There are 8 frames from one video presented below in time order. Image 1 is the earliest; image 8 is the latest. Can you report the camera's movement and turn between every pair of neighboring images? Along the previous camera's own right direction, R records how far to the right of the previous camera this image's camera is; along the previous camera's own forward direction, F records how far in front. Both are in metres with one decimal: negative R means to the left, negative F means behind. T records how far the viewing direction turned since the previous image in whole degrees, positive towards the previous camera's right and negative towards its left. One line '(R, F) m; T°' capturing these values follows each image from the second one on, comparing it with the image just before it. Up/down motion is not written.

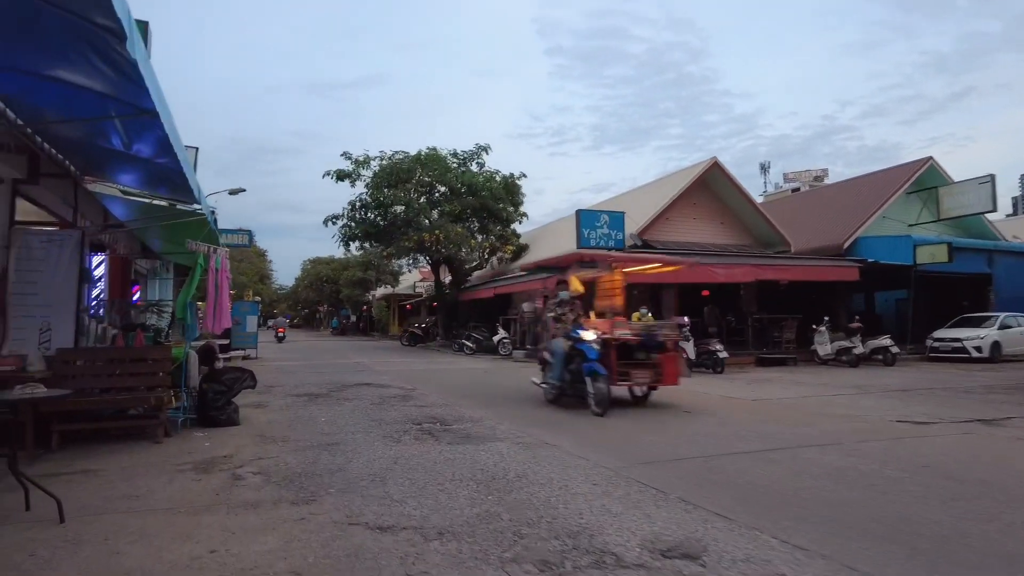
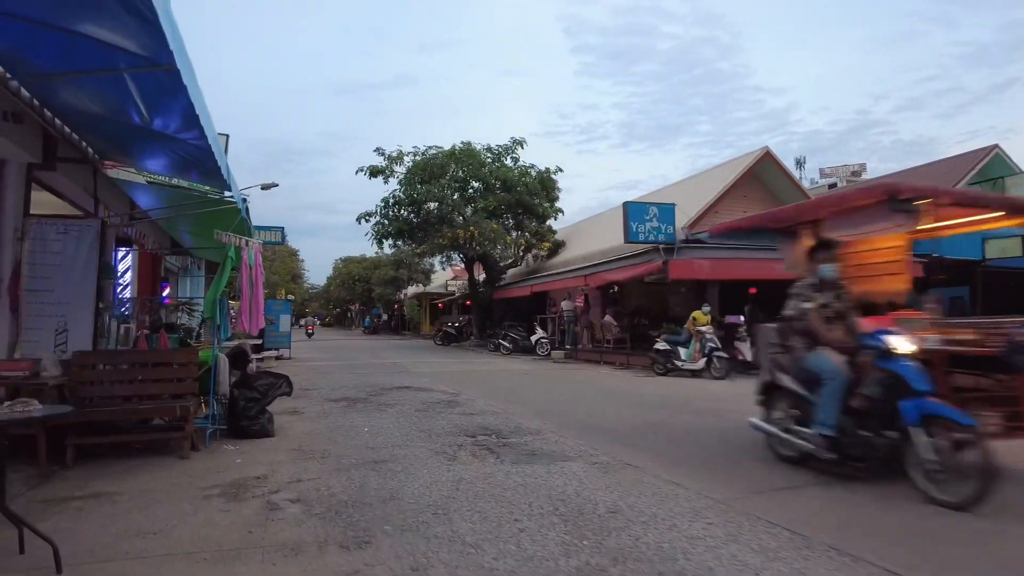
(-0.4, +1.0) m; -2°
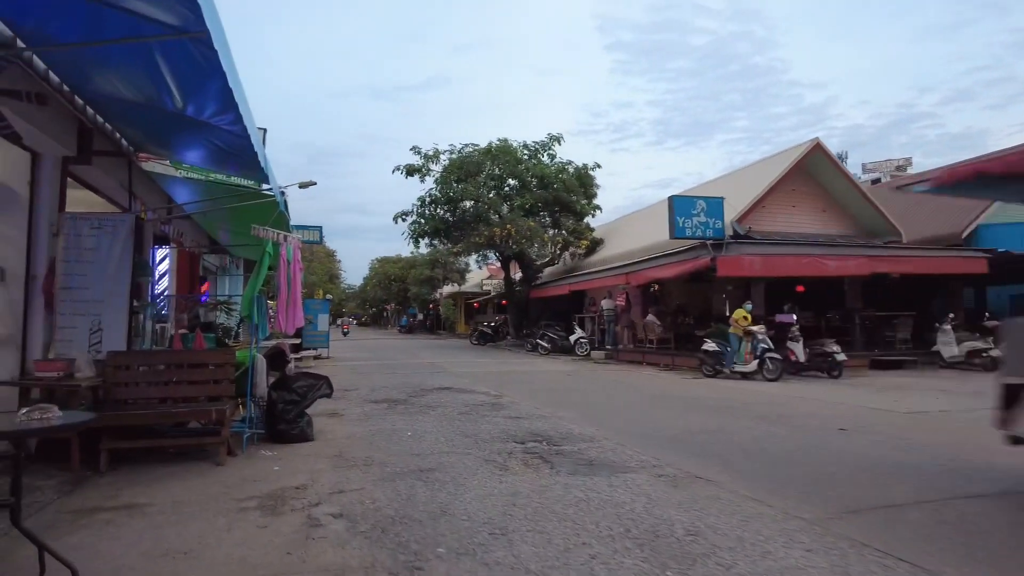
(-0.2, +0.5) m; -3°
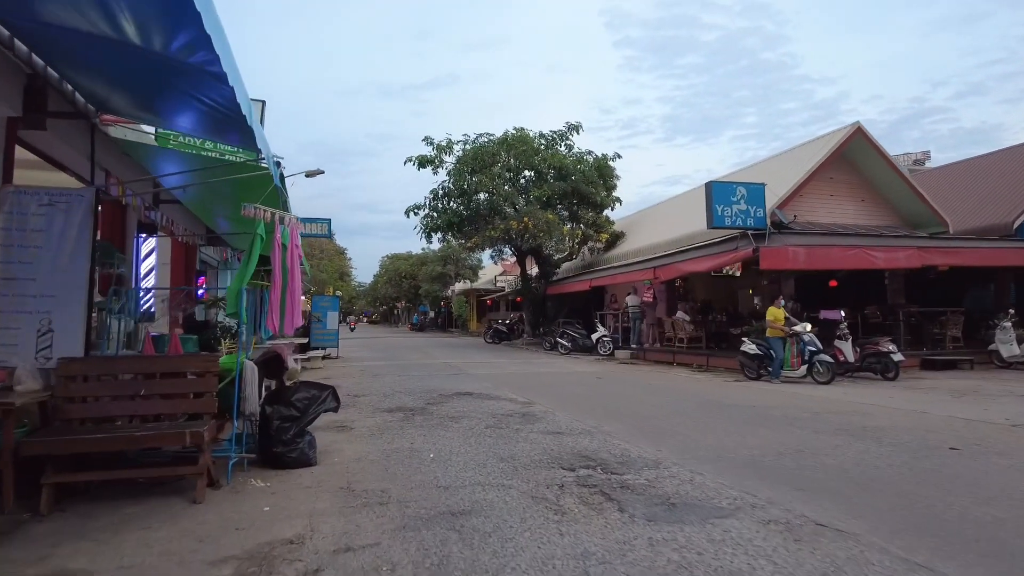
(-0.3, +1.3) m; -1°
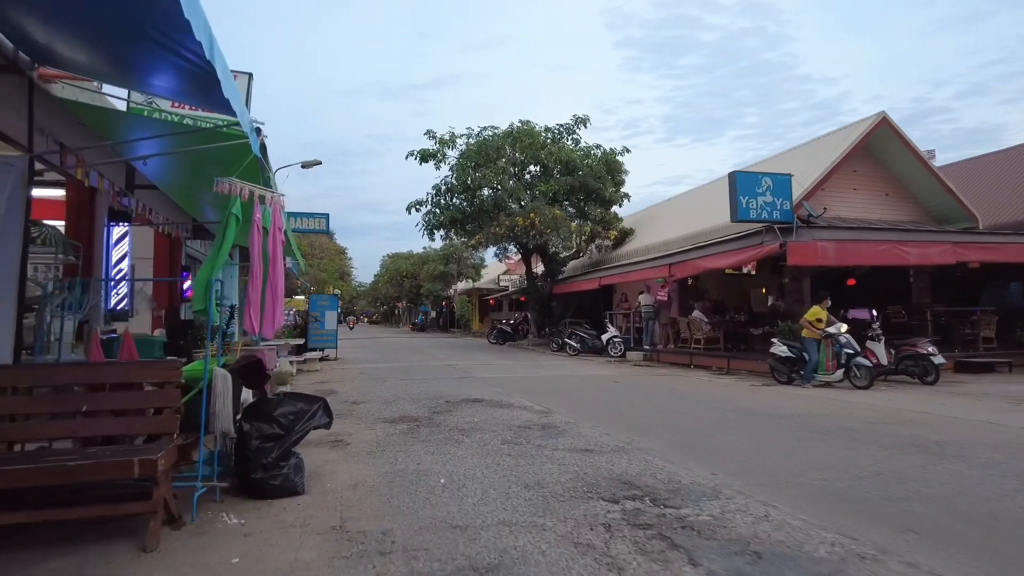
(-0.2, +1.0) m; 0°
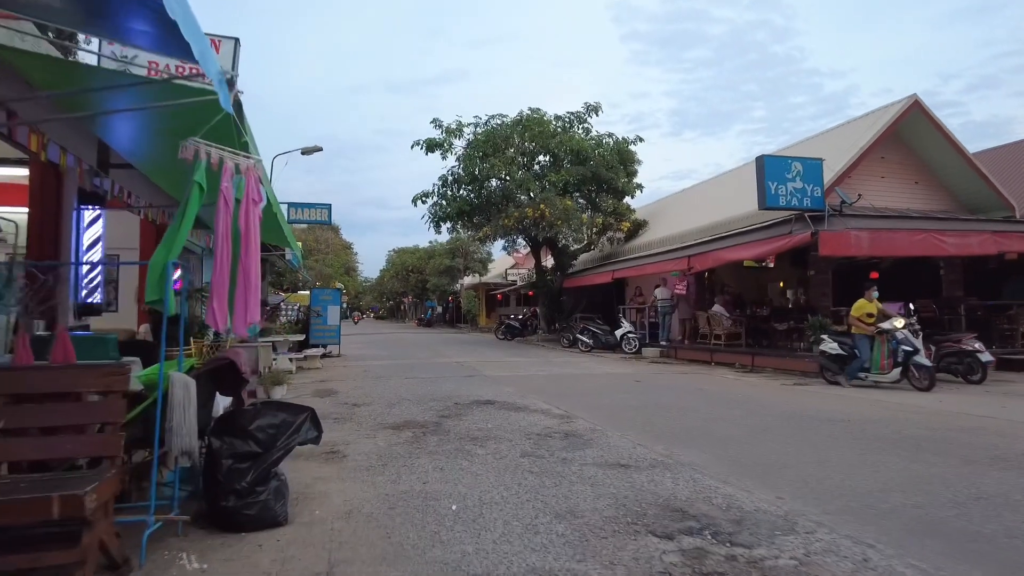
(-0.1, +0.9) m; -1°
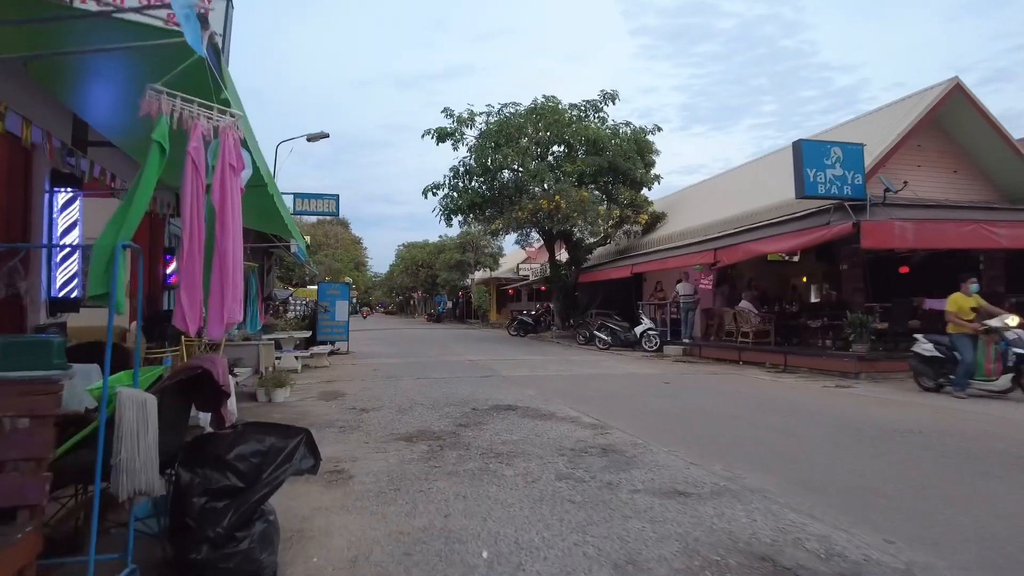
(-0.2, +0.9) m; -1°
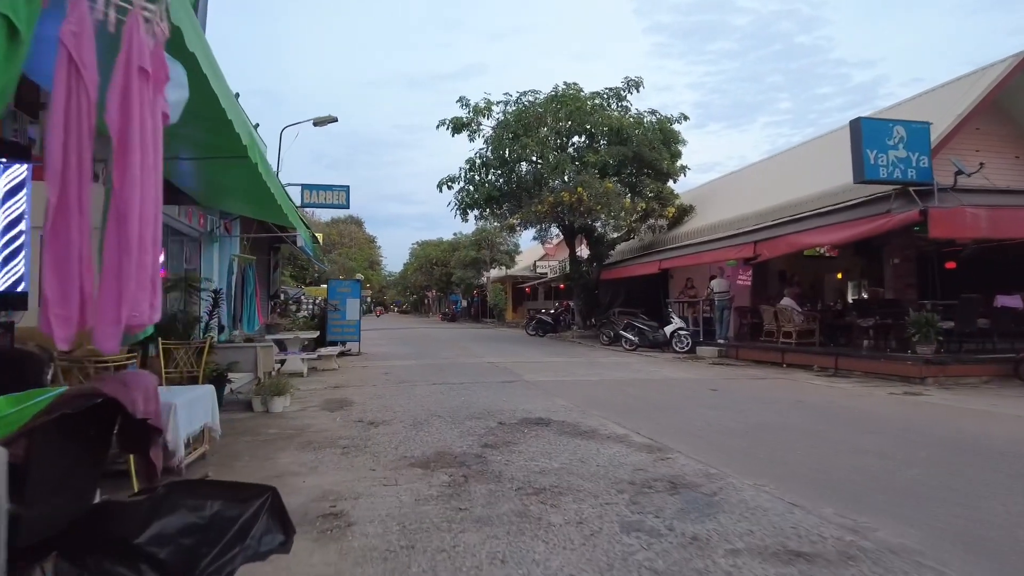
(-0.2, +1.2) m; -1°
